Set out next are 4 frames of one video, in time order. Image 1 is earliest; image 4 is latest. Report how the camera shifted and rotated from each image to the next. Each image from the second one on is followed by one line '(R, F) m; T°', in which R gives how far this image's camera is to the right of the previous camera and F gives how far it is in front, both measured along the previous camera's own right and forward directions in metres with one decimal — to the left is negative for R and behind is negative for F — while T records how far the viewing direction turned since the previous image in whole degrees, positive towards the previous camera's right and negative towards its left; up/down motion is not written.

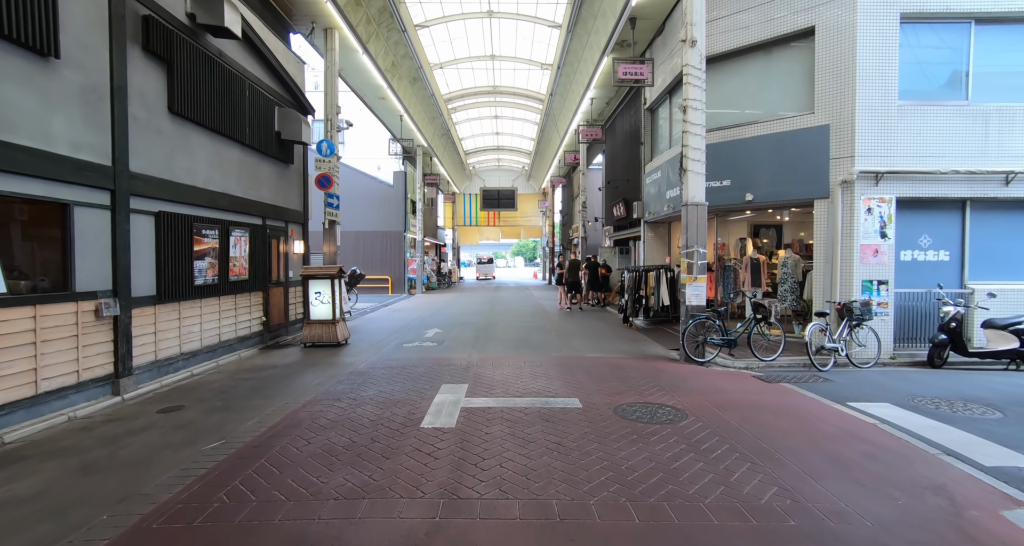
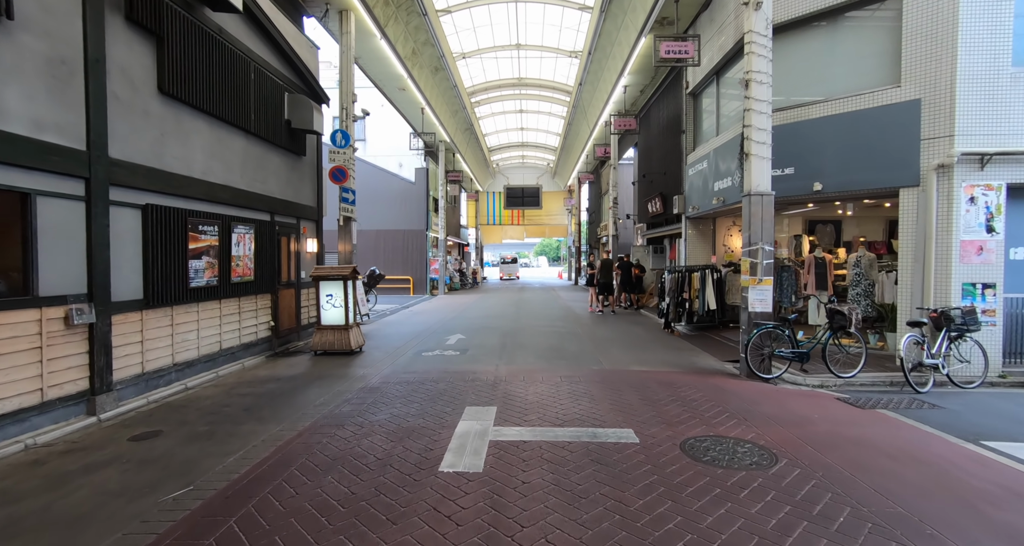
(-0.1, +1.0) m; -3°
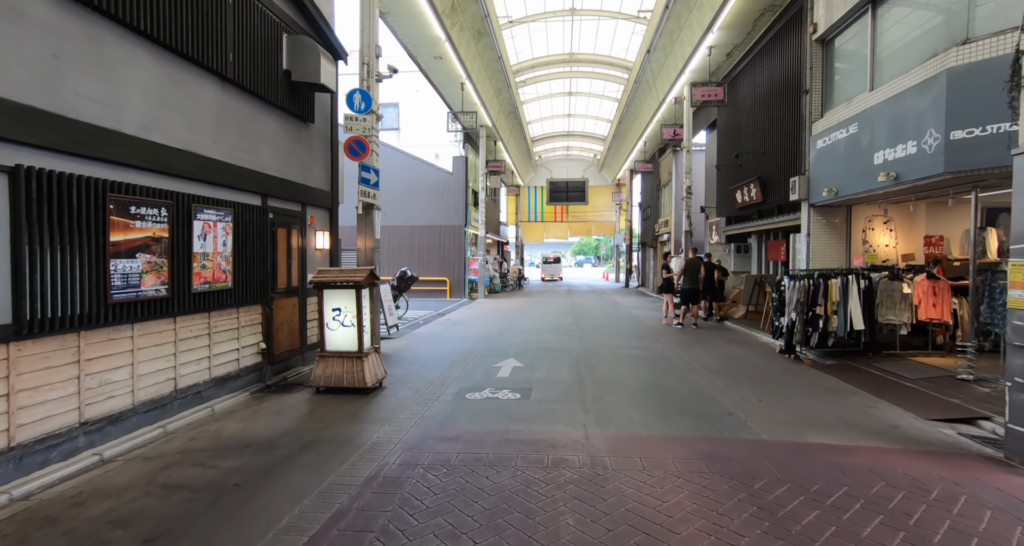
(-0.6, +2.6) m; -4°
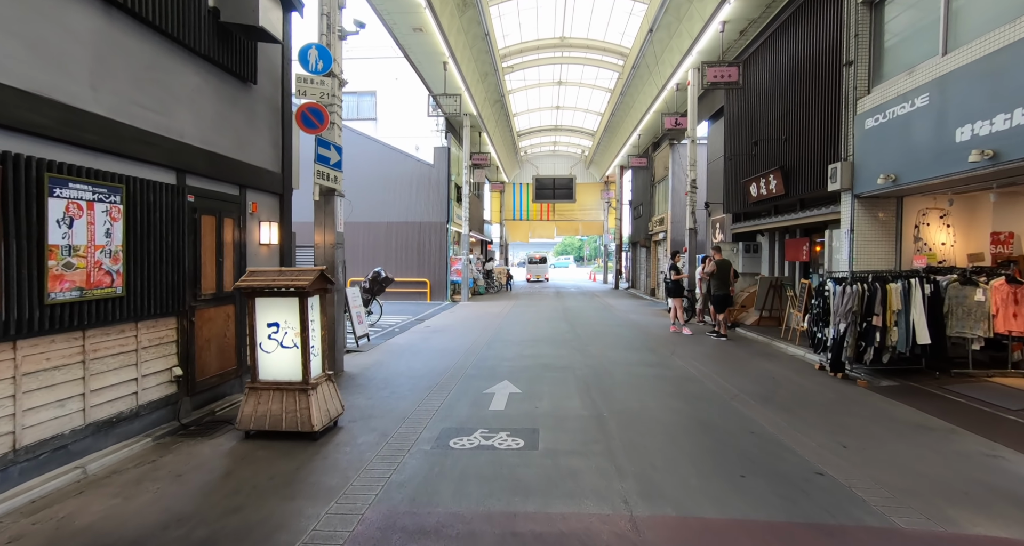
(-0.2, +1.6) m; +2°
